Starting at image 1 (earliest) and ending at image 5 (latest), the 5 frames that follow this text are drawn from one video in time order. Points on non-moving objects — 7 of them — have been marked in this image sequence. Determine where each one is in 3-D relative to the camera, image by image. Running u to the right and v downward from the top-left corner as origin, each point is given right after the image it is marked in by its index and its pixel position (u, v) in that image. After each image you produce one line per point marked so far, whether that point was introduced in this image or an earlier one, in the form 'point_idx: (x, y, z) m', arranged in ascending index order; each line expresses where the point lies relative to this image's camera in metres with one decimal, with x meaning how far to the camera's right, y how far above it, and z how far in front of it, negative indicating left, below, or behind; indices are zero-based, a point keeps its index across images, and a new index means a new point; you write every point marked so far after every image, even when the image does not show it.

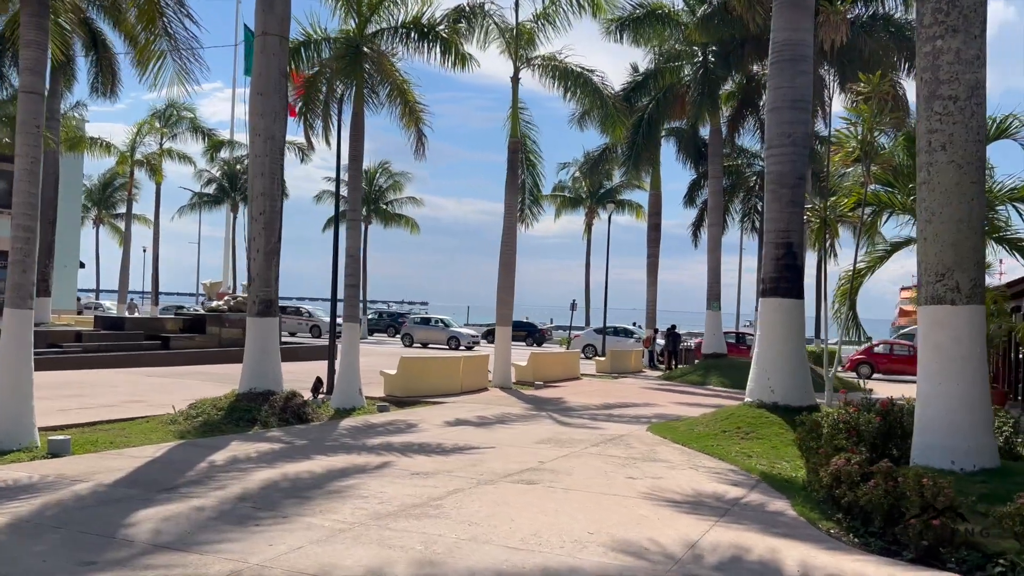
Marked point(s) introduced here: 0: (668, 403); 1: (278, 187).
0: (+3.6, -2.6, +18.1) m
1: (-3.8, +1.6, +13.1) m
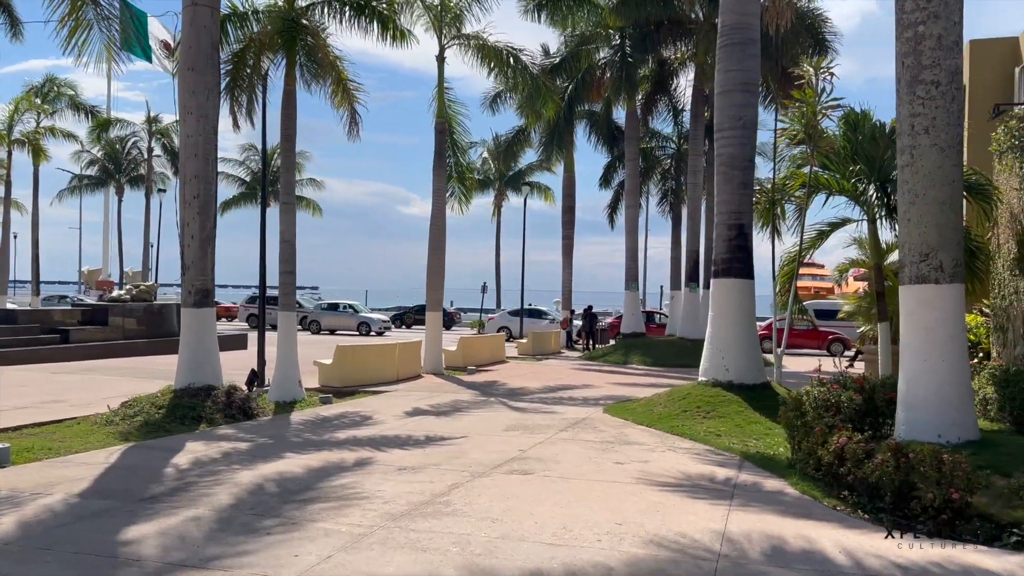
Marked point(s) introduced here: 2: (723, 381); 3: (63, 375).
0: (+2.2, -2.1, +18.3) m
1: (-4.5, +1.8, +12.3) m
2: (+3.1, -1.4, +12.0) m
3: (-9.1, -1.8, +16.5) m
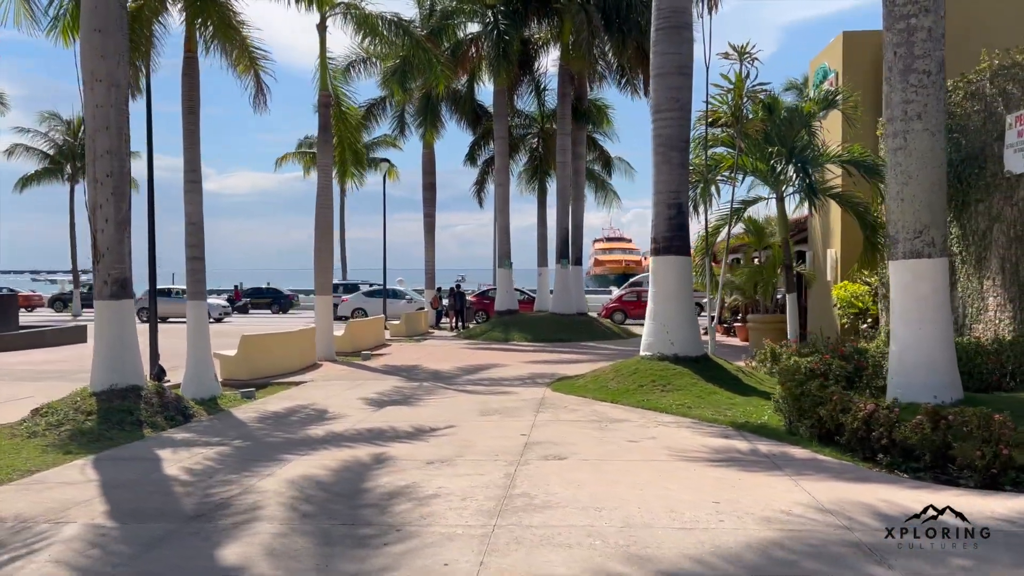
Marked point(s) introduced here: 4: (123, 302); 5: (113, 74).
0: (+0.2, -1.7, +18.4) m
1: (-5.2, +1.9, +10.9) m
2: (+2.4, -1.0, +12.5) m
3: (-10.5, -1.7, +14.1) m
4: (-5.2, -0.2, +10.9) m
5: (-5.3, +2.8, +10.8) m
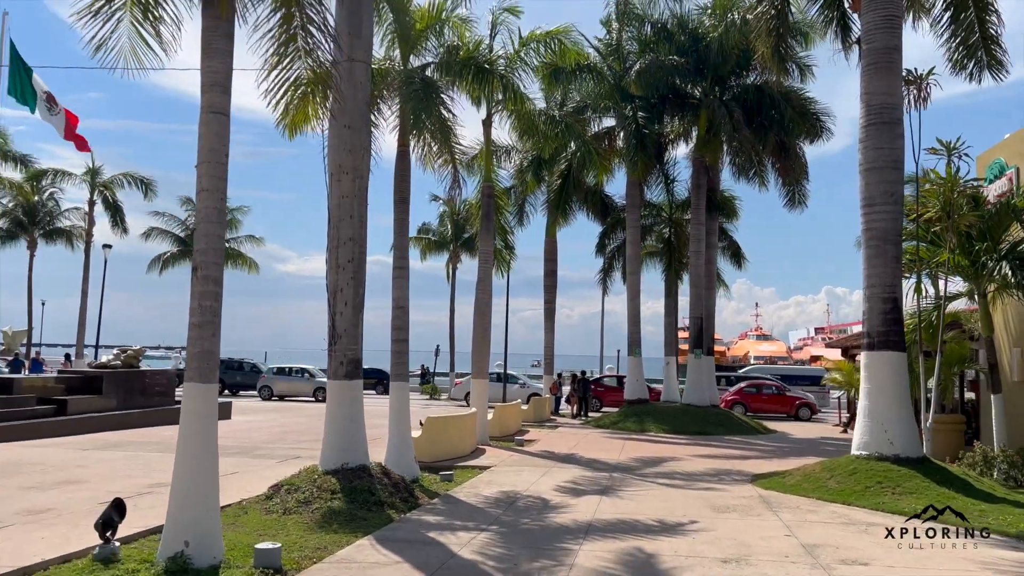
0: (+3.8, -3.7, +18.0) m
1: (-2.1, +0.8, +11.5) m
2: (+5.5, -2.5, +12.0) m
3: (-7.2, -3.0, +14.8) m
4: (-2.2, -1.3, +11.2) m
5: (-2.2, +1.7, +11.4) m
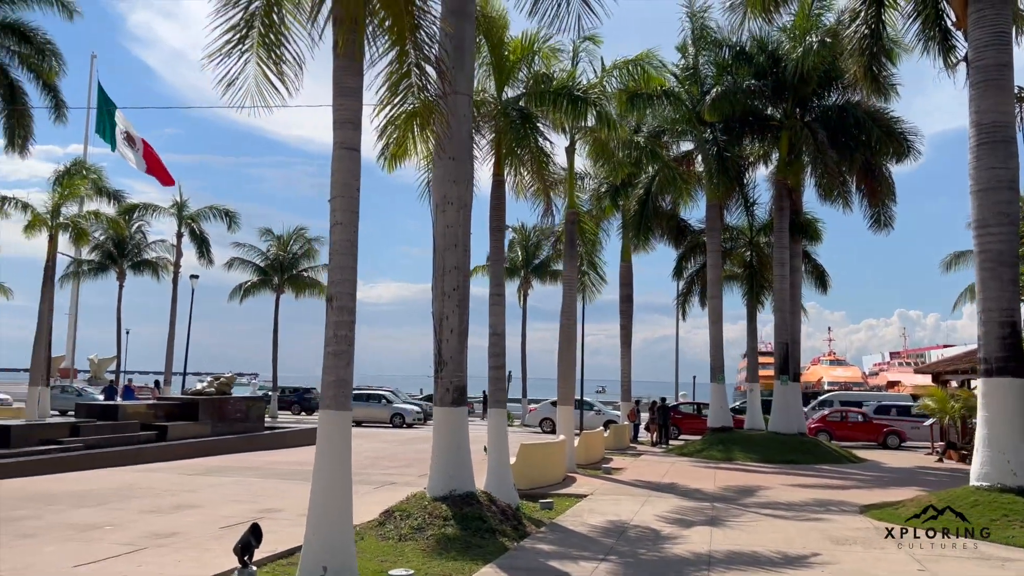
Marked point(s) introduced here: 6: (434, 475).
0: (+5.8, -4.2, +17.5) m
1: (-0.6, +0.4, +11.7) m
2: (+7.0, -2.8, +11.5) m
3: (-5.4, -3.6, +15.2) m
4: (-0.7, -1.7, +11.3) m
5: (-0.7, +1.3, +11.7) m
6: (-1.1, -2.6, +11.1) m
